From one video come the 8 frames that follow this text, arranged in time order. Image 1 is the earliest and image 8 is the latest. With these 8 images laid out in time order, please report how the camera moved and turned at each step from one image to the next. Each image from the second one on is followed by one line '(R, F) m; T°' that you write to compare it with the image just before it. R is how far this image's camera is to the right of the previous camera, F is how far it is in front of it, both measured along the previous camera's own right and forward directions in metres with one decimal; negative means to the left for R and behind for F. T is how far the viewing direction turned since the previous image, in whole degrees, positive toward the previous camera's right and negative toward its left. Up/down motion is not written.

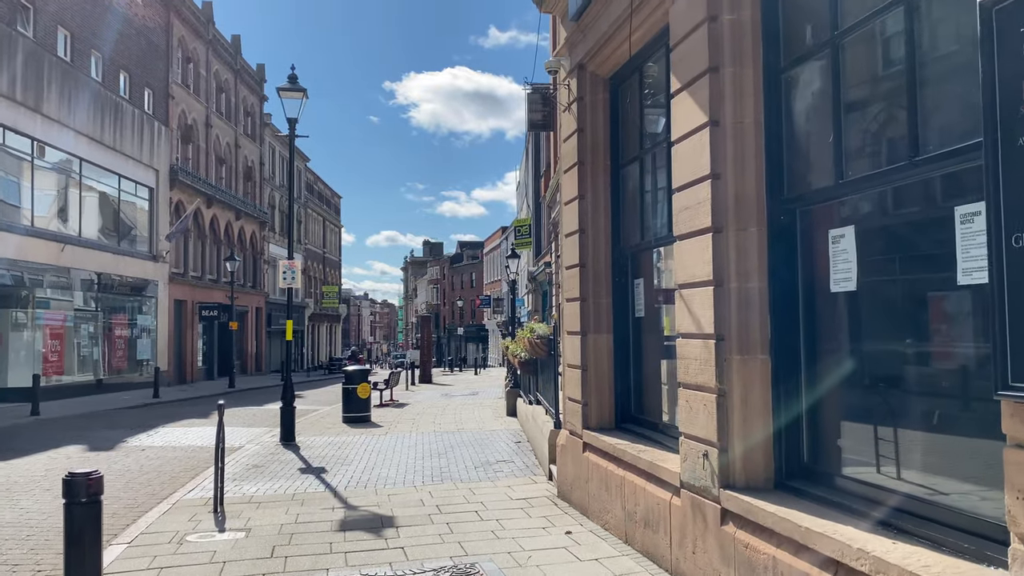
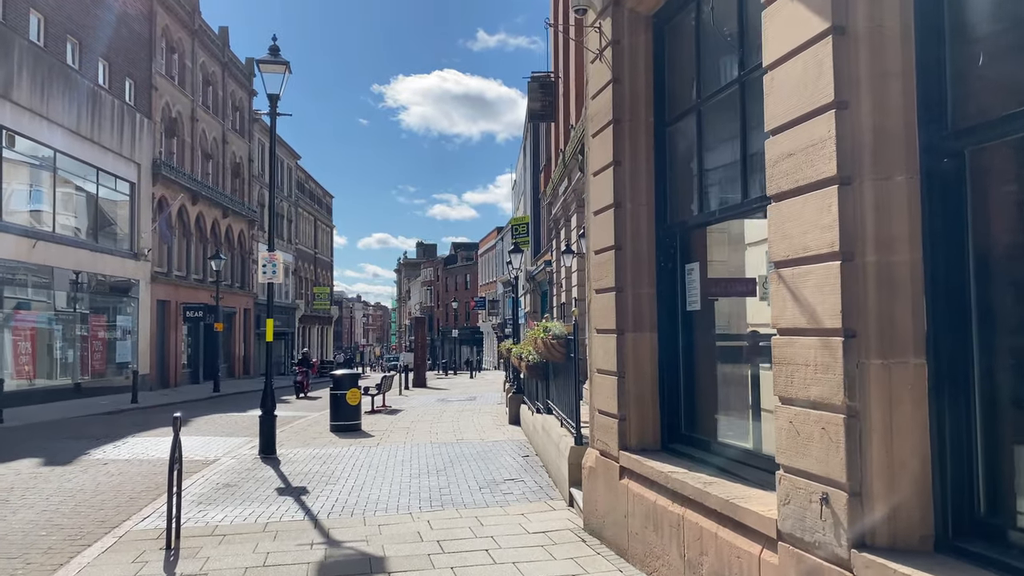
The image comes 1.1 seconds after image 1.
(-0.2, +1.4) m; 0°
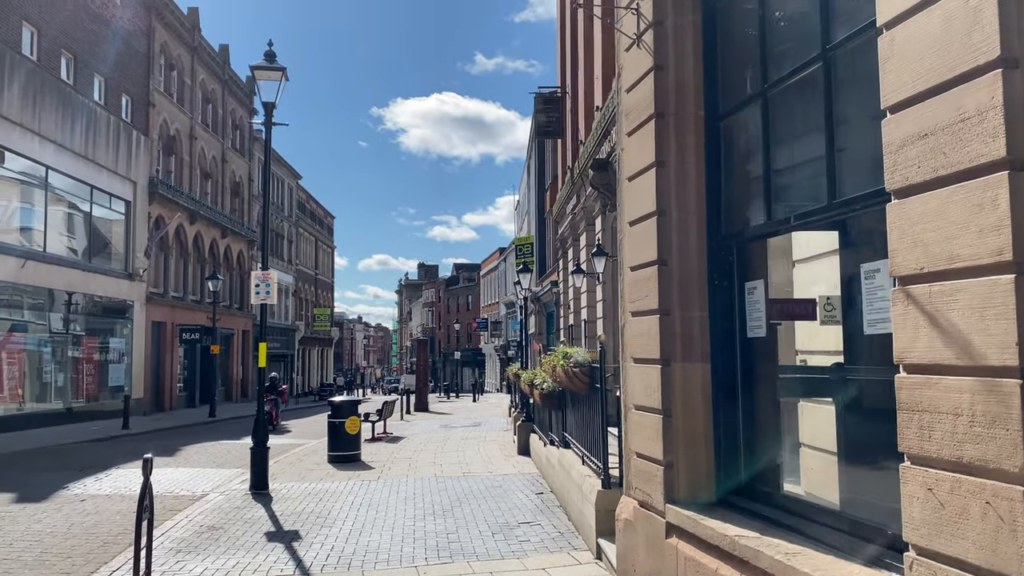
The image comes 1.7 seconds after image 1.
(-0.1, +0.9) m; 0°
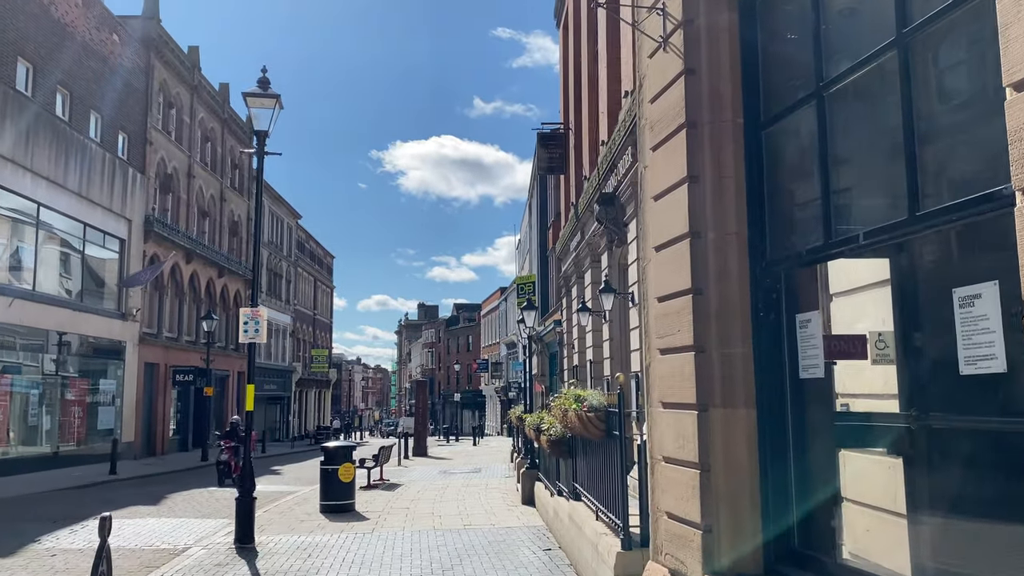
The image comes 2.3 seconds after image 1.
(-0.1, +0.7) m; 0°
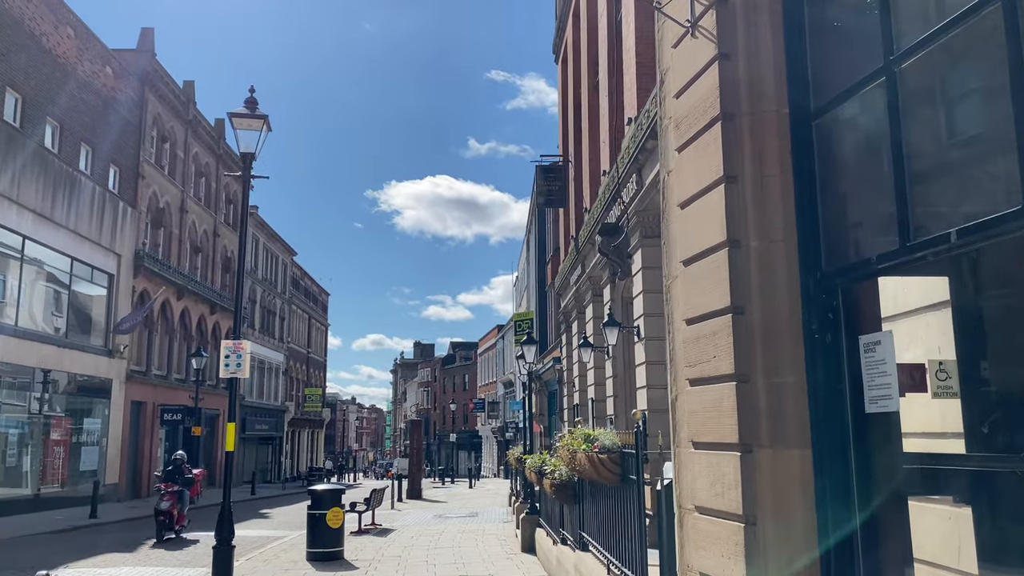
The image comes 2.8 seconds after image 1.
(0.0, +0.7) m; 0°
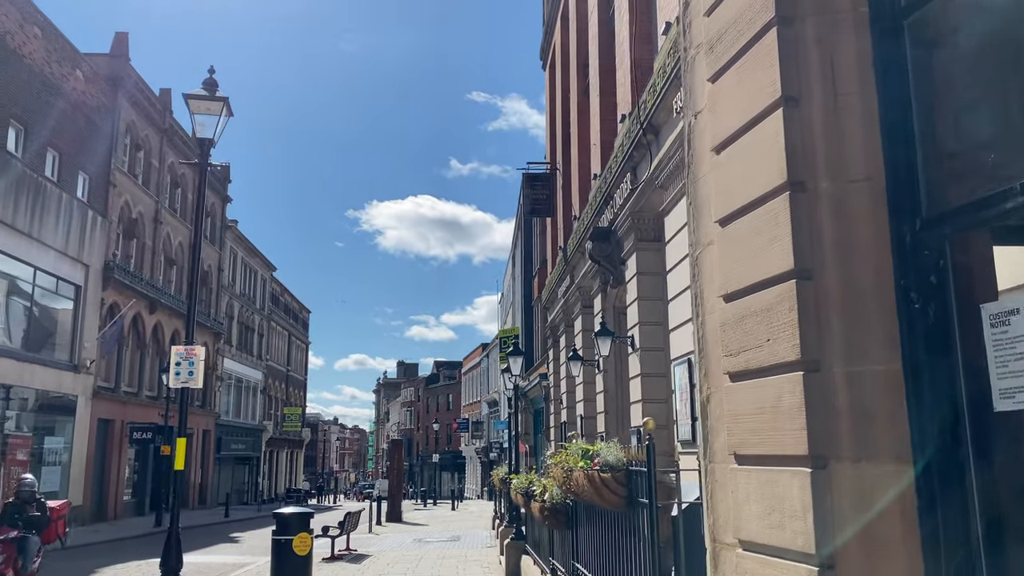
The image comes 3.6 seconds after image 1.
(0.0, +1.0) m; +1°
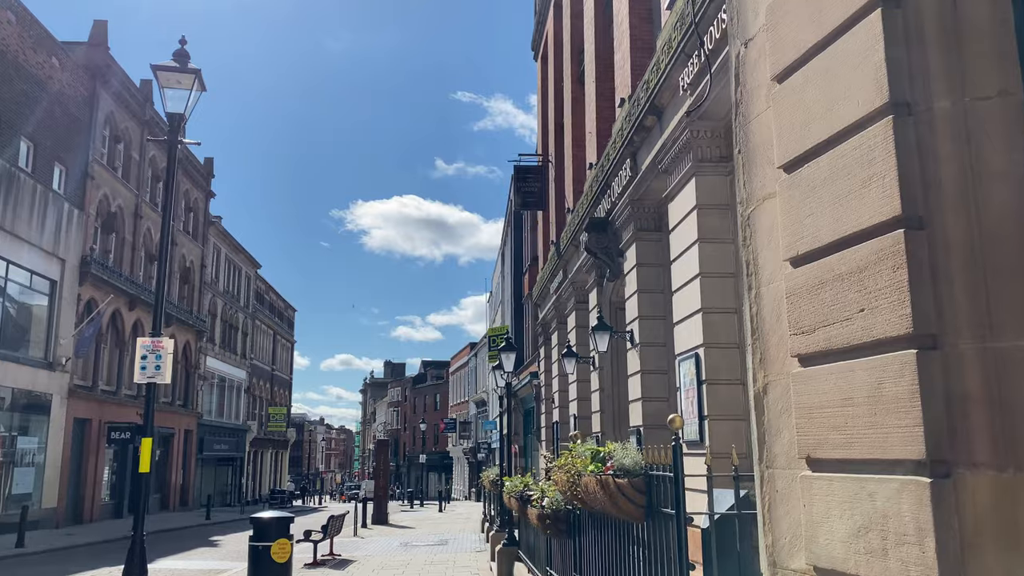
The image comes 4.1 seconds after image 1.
(-0.1, +0.7) m; +1°
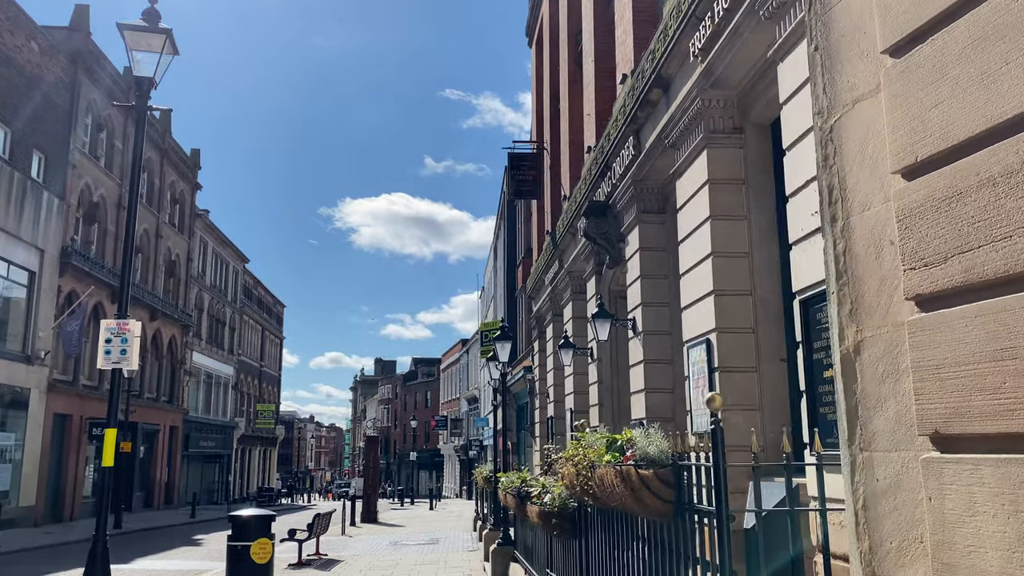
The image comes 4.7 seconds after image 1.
(-0.1, +0.7) m; +1°
